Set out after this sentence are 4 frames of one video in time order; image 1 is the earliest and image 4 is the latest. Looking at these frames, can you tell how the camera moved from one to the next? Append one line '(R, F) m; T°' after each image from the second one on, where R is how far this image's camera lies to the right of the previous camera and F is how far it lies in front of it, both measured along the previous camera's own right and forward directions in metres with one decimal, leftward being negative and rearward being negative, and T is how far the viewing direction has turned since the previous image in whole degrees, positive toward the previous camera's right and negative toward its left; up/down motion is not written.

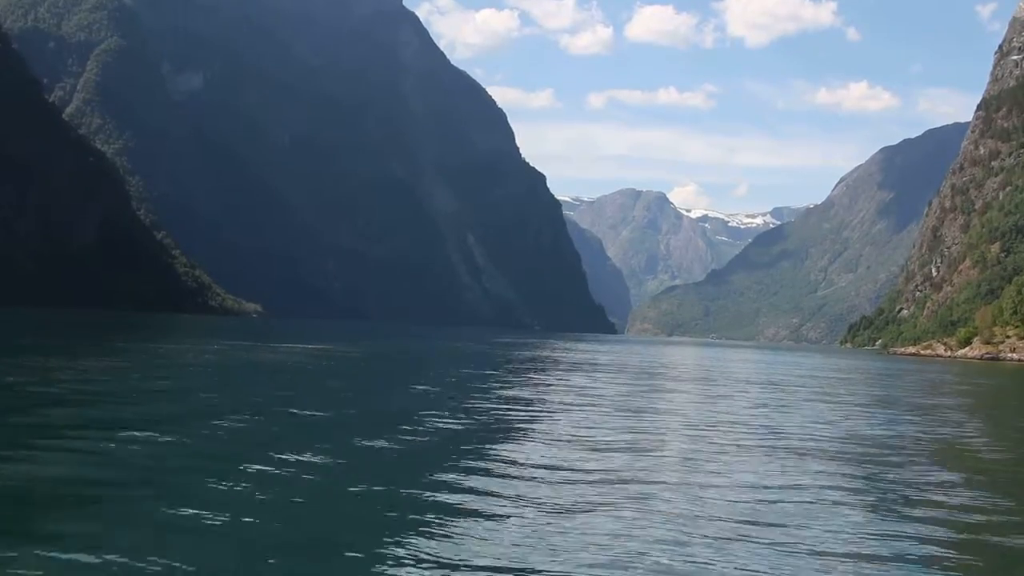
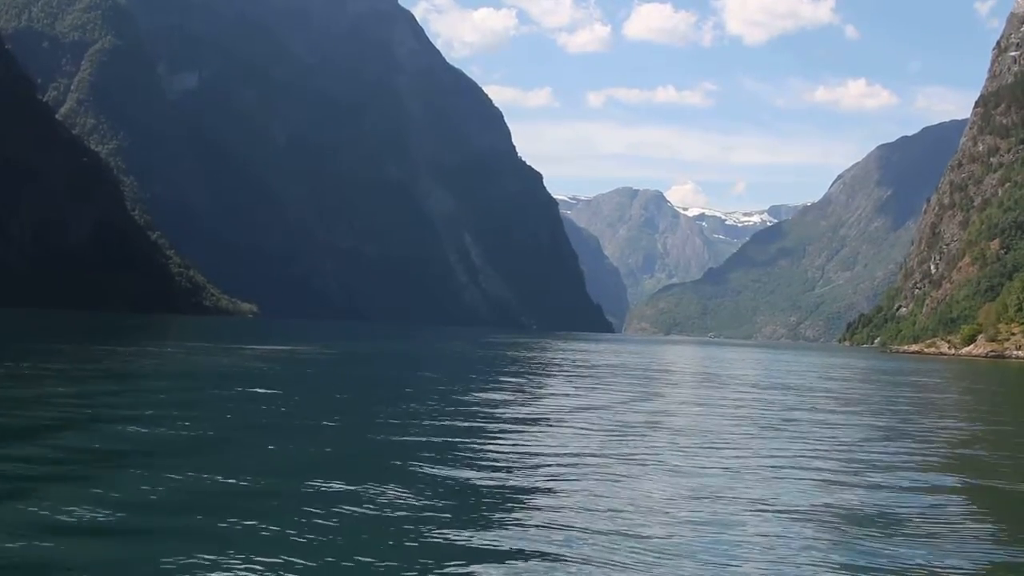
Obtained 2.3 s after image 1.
(+0.3, +1.0) m; 0°
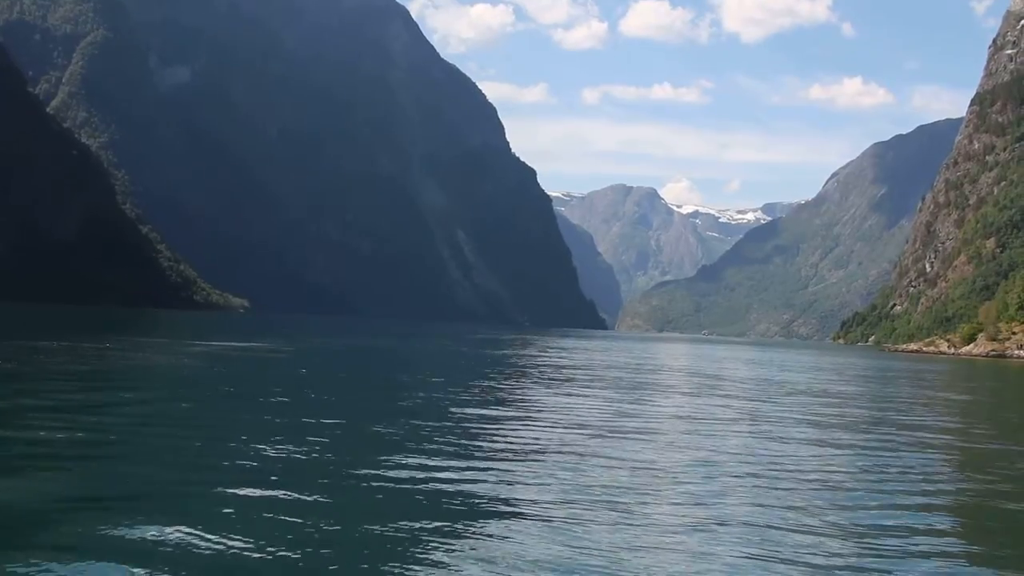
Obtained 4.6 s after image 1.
(+0.3, +1.0) m; 0°
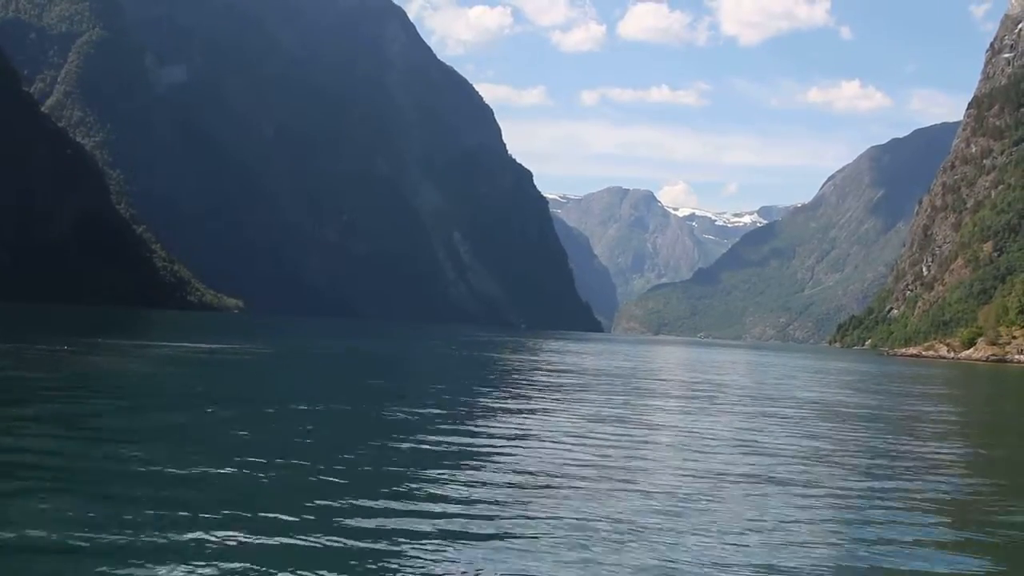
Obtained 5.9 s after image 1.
(+0.2, +0.6) m; 0°
